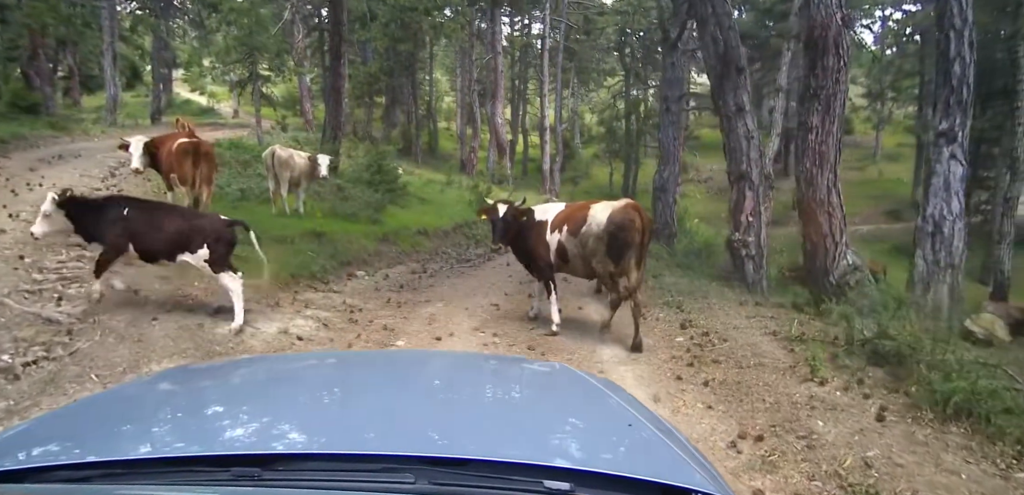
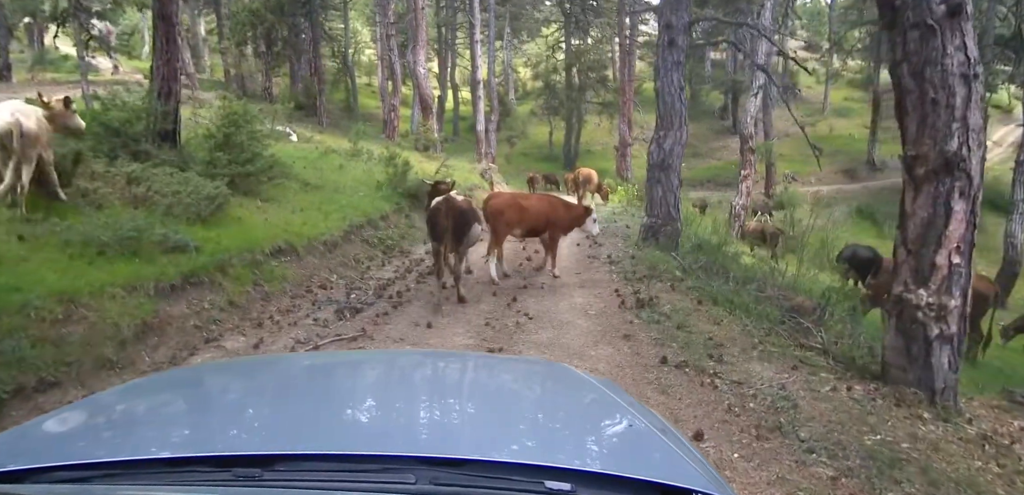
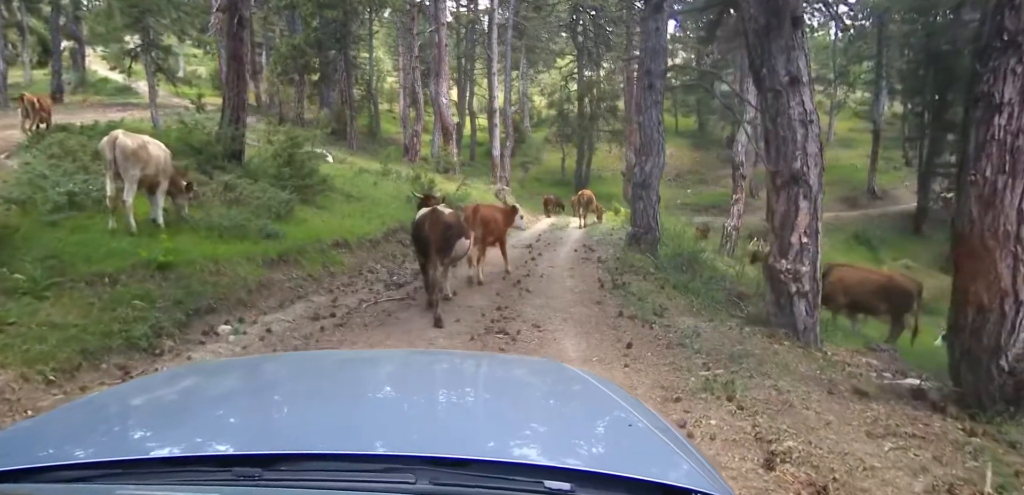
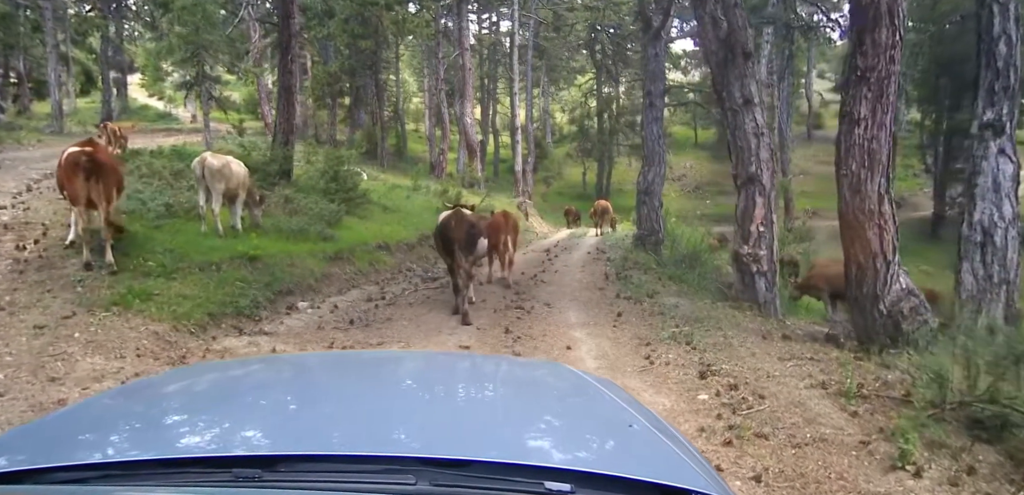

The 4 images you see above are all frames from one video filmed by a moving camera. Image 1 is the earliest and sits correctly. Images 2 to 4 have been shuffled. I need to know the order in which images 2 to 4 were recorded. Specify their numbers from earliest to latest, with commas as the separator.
4, 3, 2
